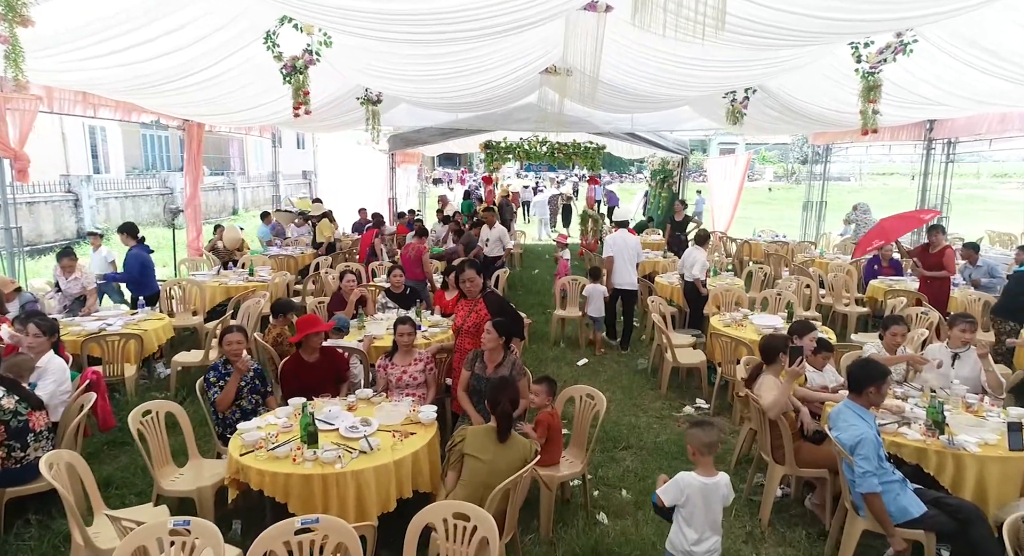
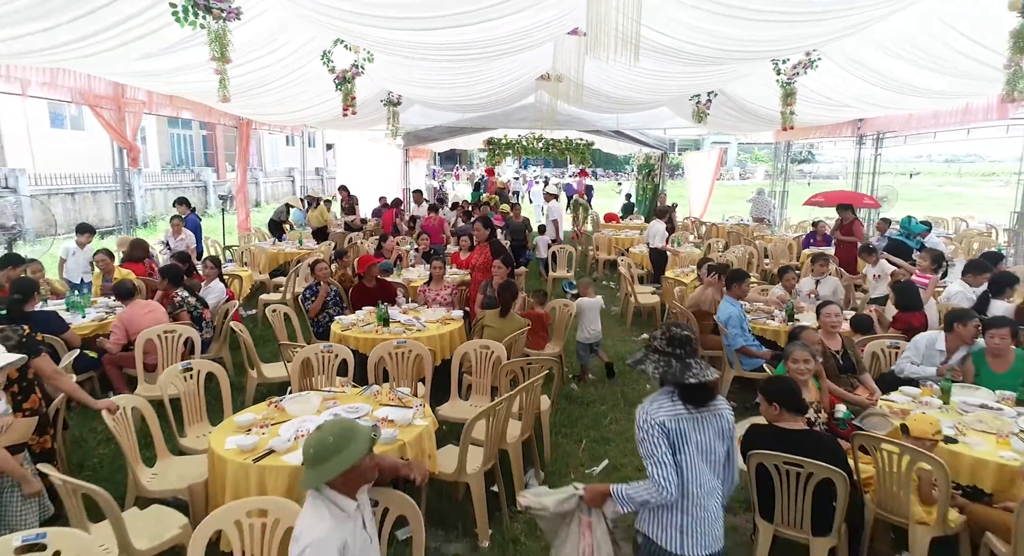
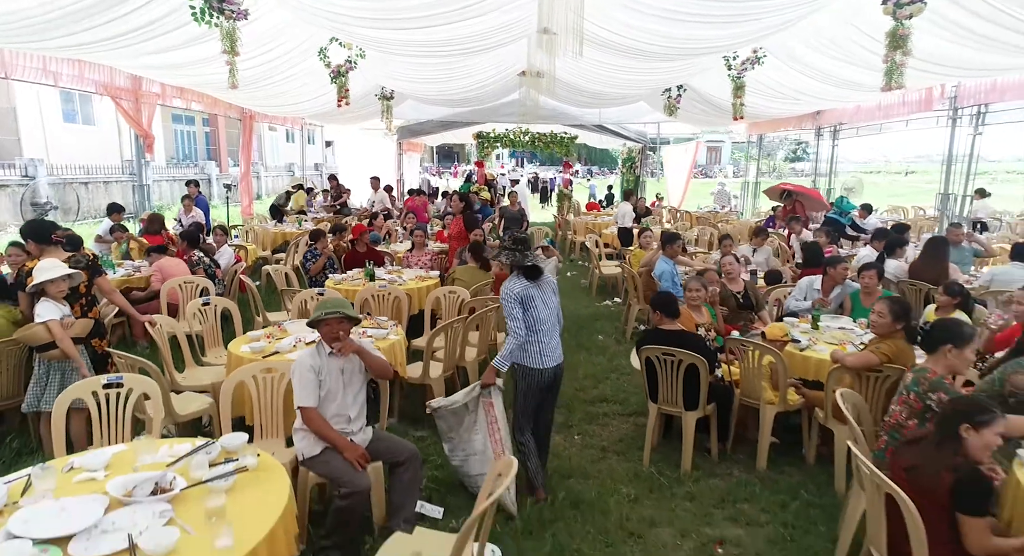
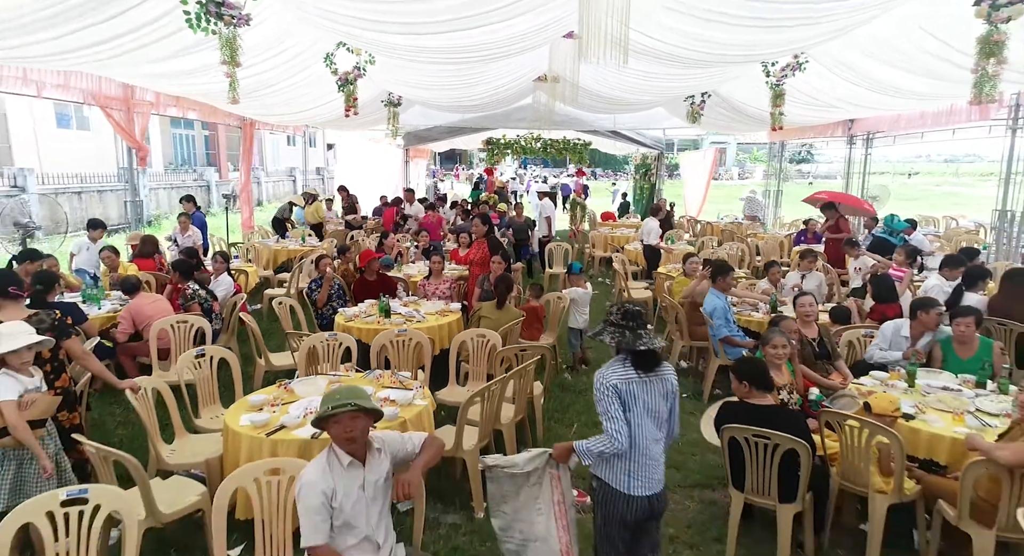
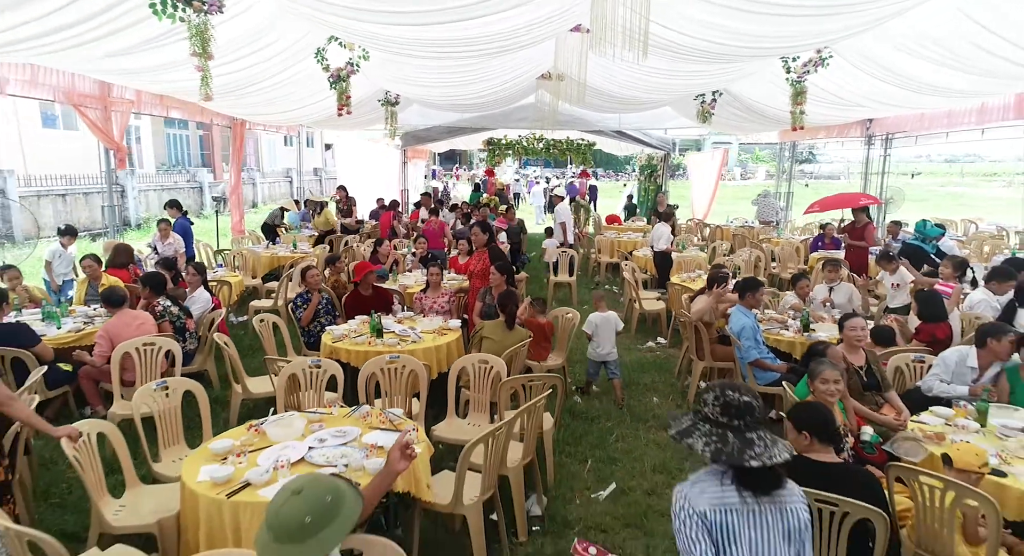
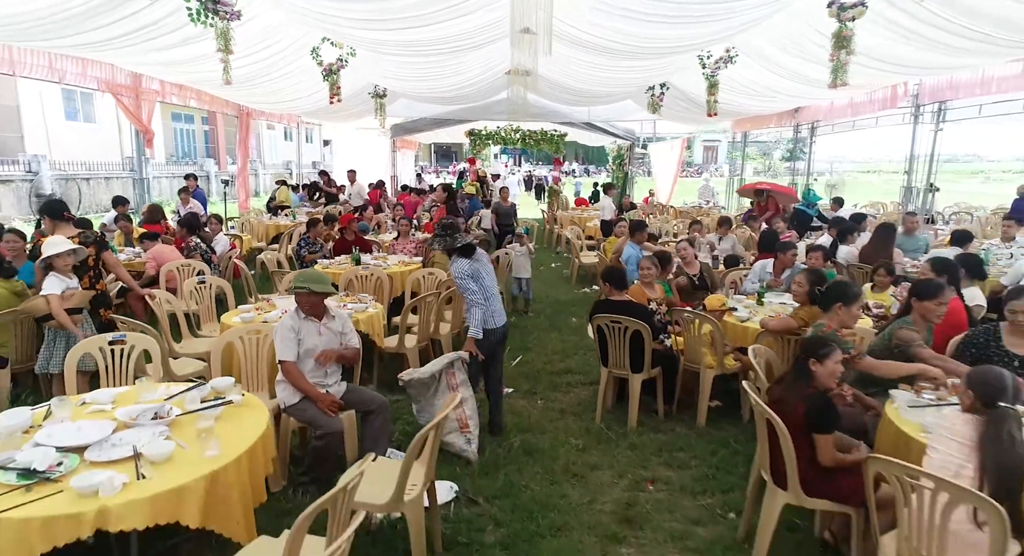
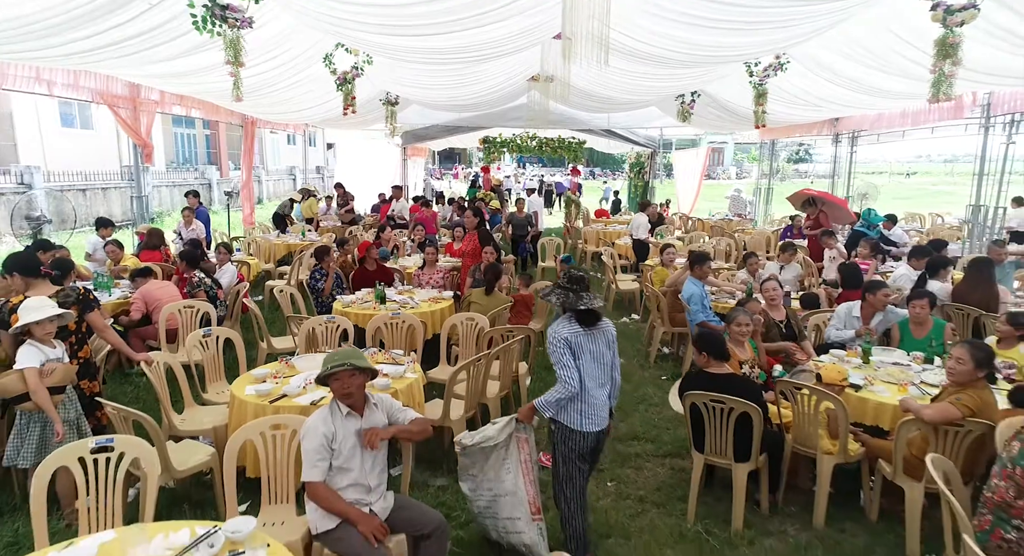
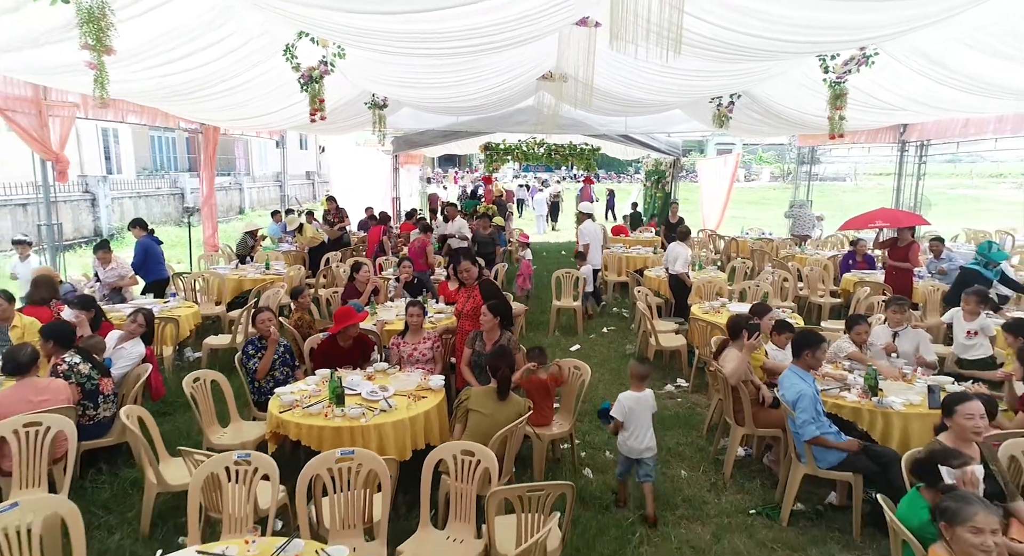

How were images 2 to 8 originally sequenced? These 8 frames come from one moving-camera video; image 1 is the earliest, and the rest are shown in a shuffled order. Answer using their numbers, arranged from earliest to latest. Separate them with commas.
8, 5, 2, 4, 7, 3, 6
